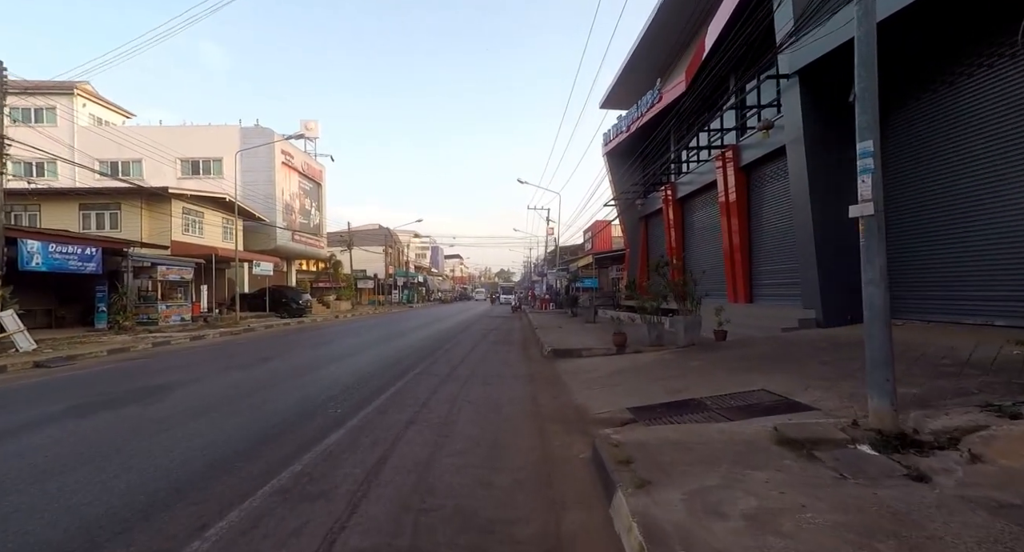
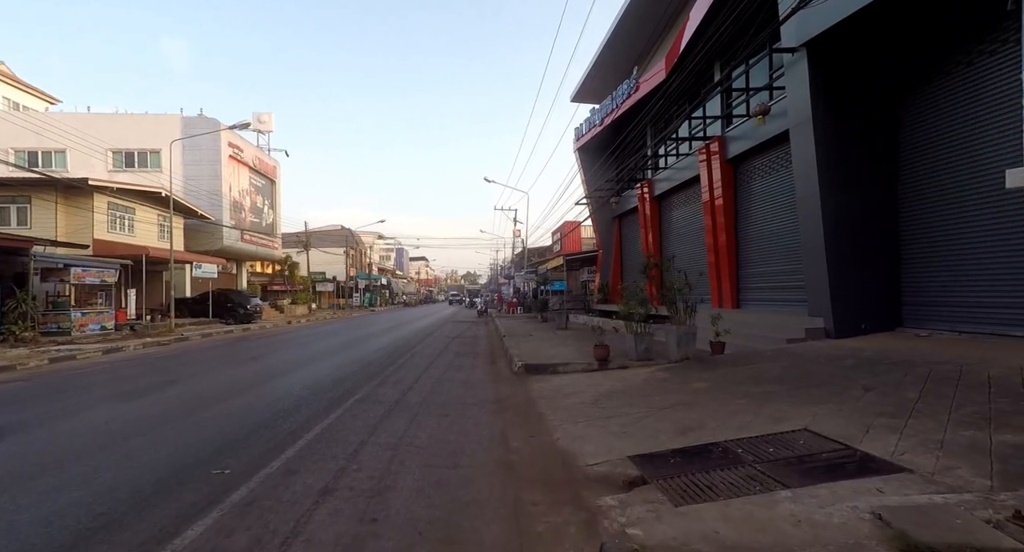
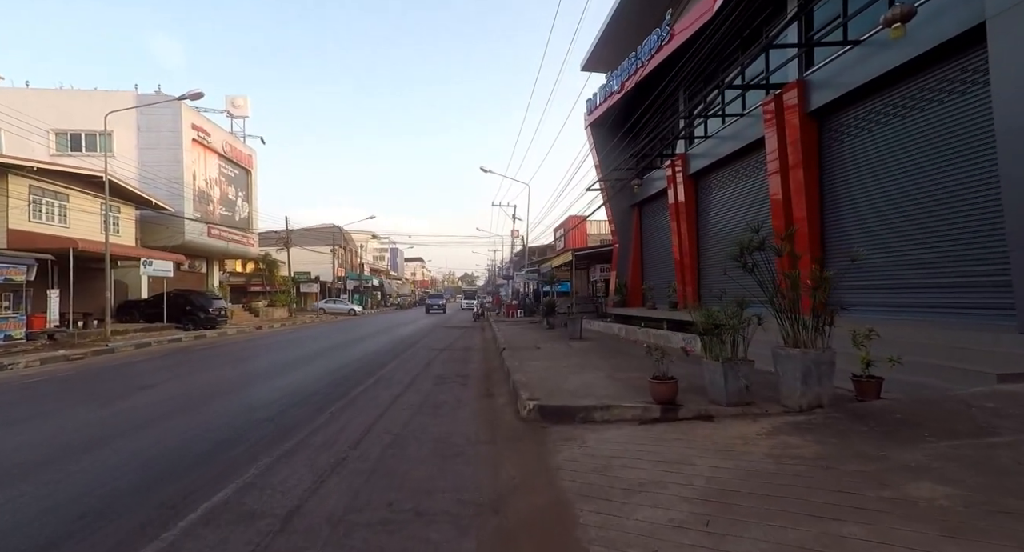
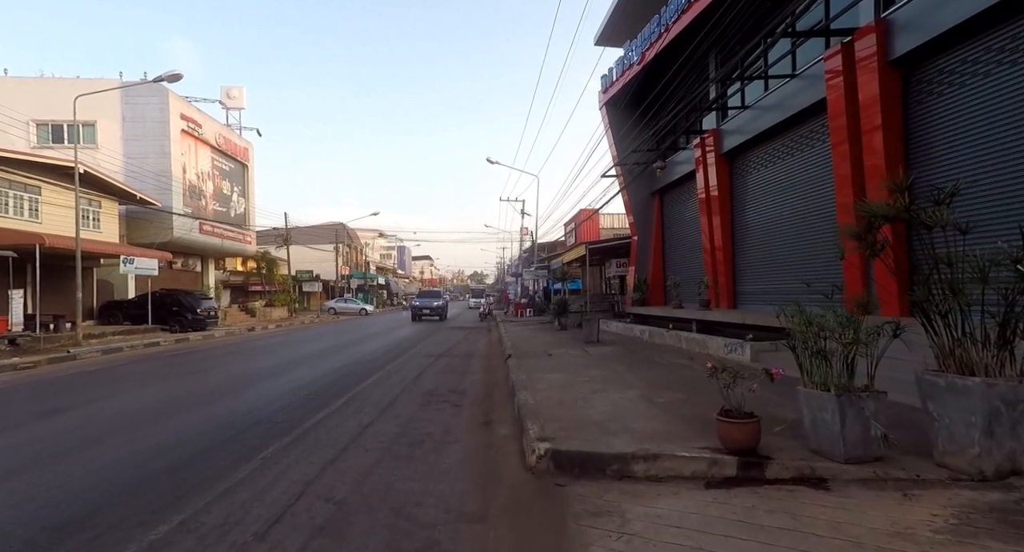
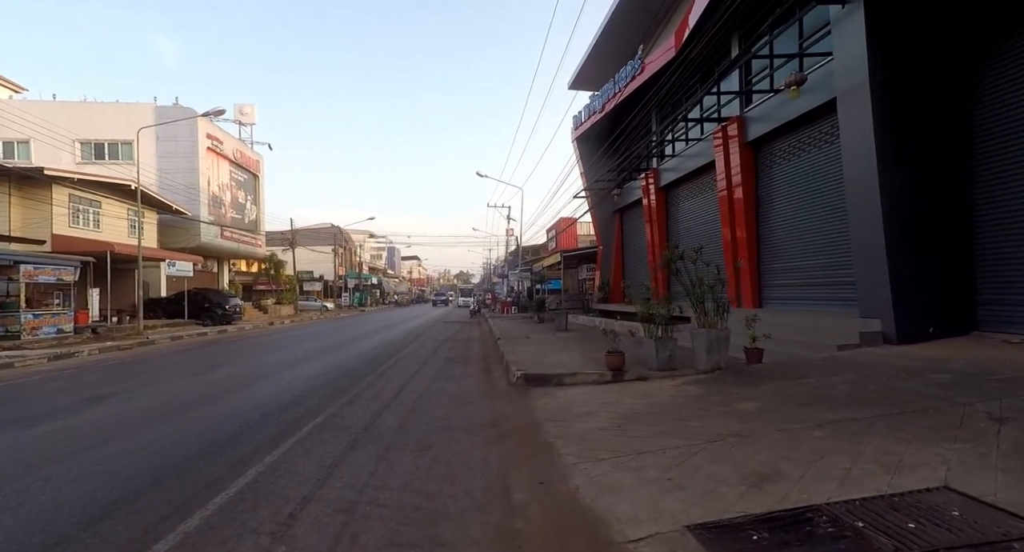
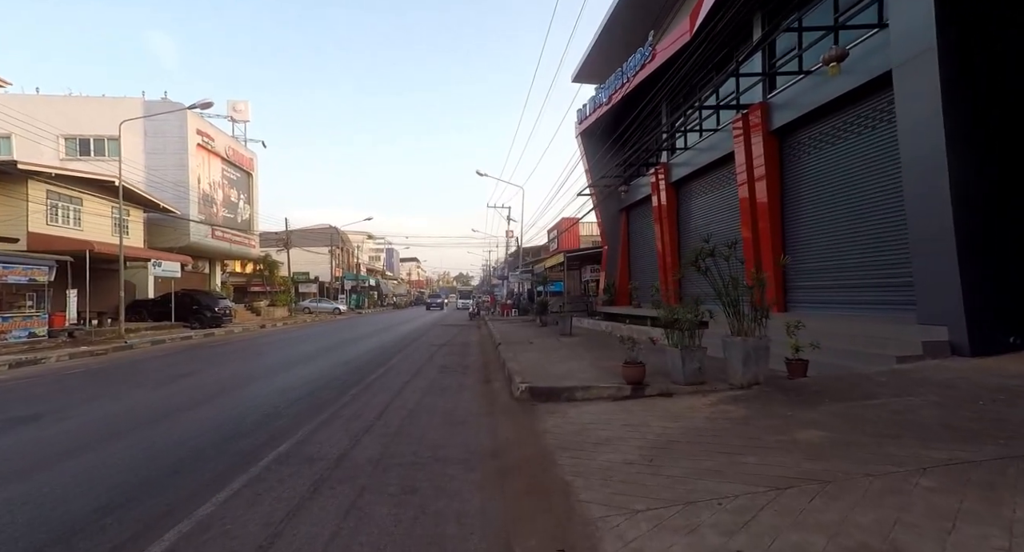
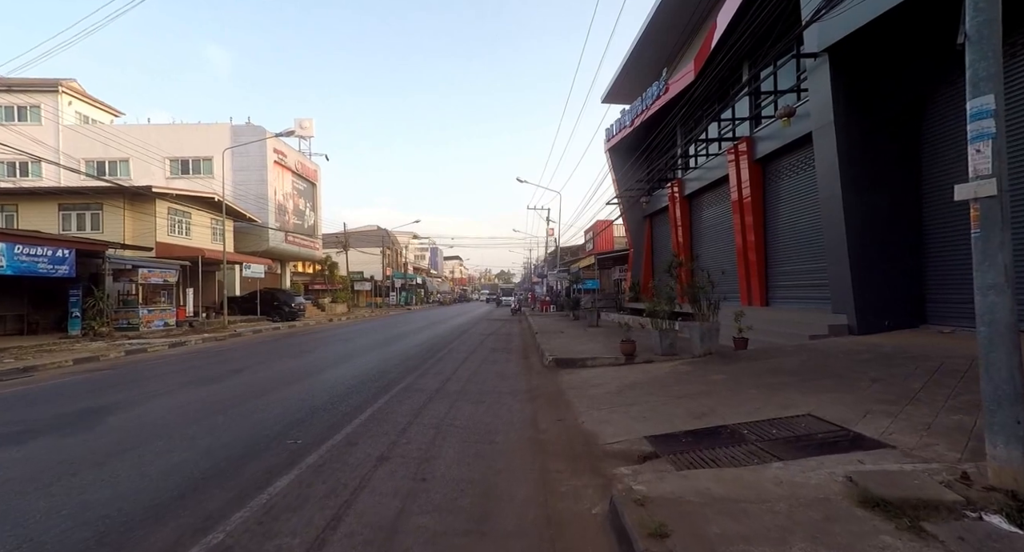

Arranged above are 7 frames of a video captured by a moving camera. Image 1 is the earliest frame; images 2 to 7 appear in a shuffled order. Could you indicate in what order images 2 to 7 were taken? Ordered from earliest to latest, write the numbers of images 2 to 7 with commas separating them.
7, 2, 5, 6, 3, 4
